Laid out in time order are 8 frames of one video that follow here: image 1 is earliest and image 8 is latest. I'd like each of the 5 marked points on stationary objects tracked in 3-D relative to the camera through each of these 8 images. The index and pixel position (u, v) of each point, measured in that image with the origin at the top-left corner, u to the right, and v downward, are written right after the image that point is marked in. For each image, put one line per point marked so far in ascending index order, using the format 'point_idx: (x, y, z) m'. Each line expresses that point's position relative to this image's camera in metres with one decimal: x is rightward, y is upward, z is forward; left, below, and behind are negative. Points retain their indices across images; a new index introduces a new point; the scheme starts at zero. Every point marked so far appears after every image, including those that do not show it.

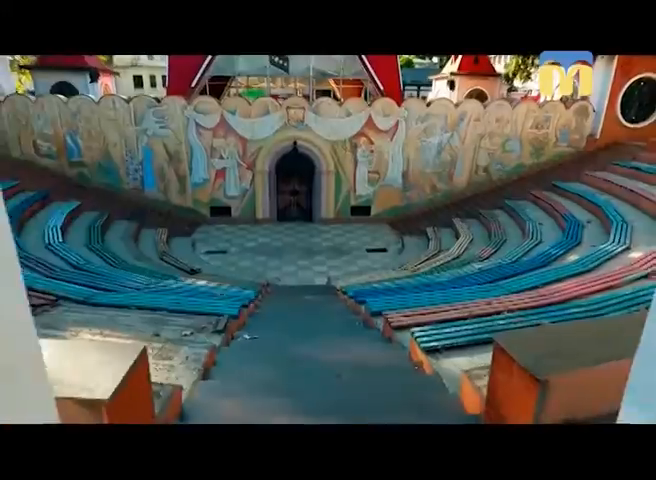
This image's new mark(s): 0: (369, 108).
0: (+0.7, +2.3, +7.0) m
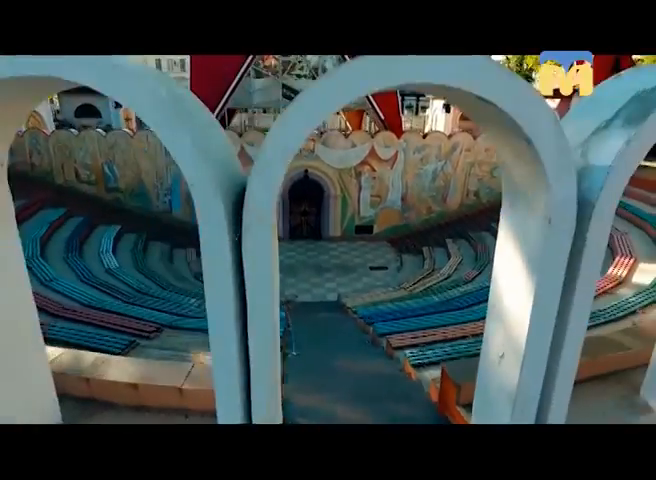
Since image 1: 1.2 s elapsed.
0: (+0.9, +2.0, +7.9) m
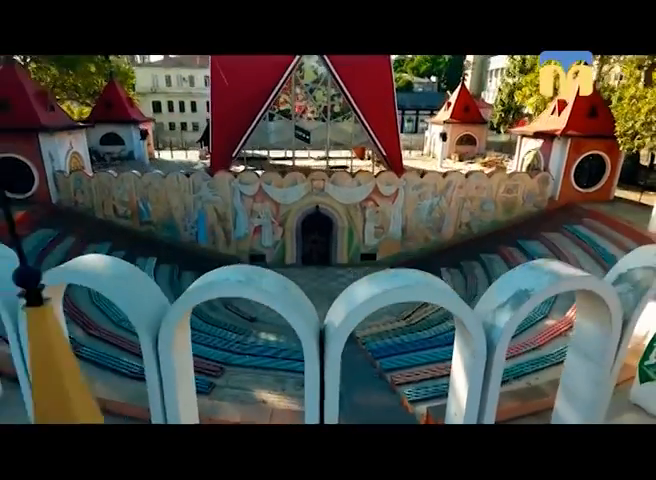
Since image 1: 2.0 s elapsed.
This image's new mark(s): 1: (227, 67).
0: (+1.0, +1.4, +8.9) m
1: (-2.6, +4.6, +10.2) m
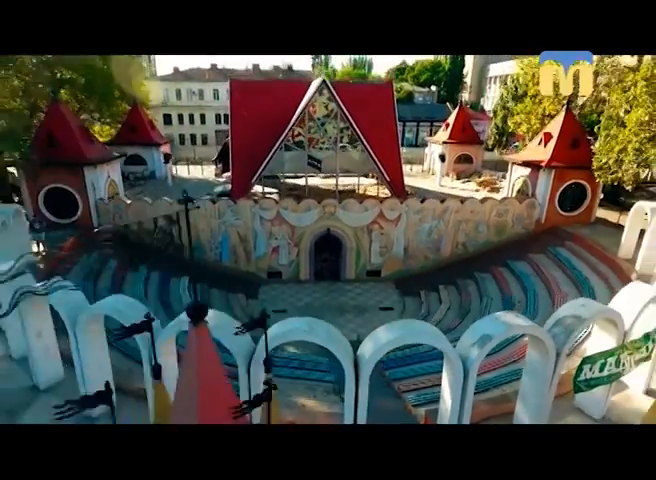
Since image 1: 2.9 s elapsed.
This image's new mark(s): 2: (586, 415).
0: (+1.3, +0.9, +10.0) m
1: (-2.4, +4.1, +11.3) m
2: (+2.9, -2.0, +4.5) m
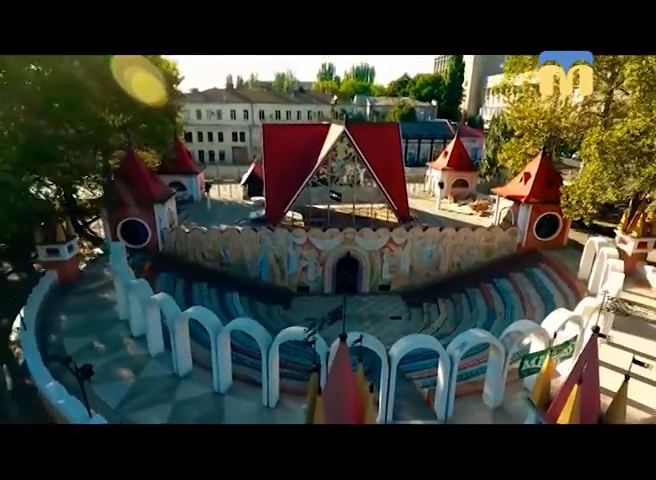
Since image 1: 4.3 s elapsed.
0: (+1.9, +0.2, +12.3) m
1: (-1.7, +3.5, +13.6) m
2: (+3.6, -2.6, +6.8) m
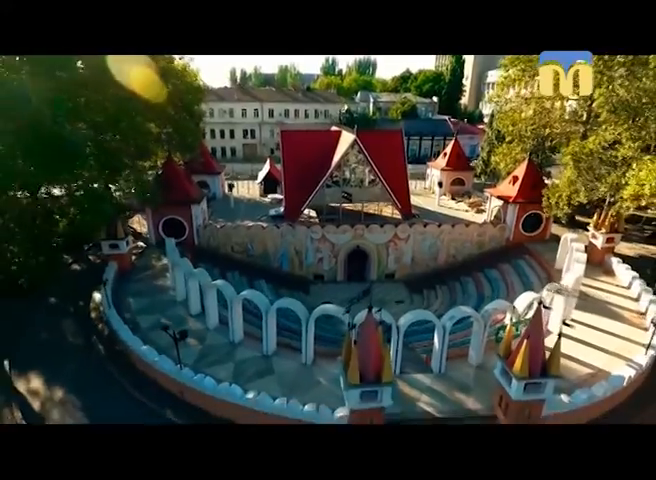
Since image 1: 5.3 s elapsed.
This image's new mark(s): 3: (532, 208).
0: (+2.4, +0.4, +14.1) m
1: (-1.3, +3.7, +15.4) m
2: (+4.0, -2.6, +8.7) m
3: (+7.3, +1.2, +14.3) m
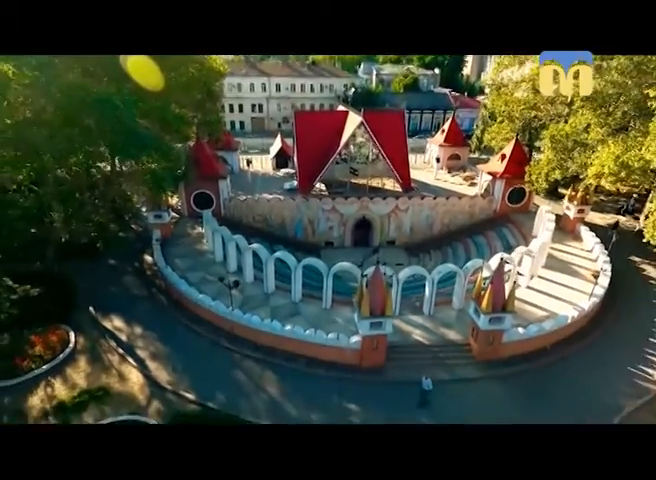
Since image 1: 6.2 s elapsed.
0: (+2.8, +1.6, +16.1) m
1: (-0.9, +4.9, +17.1) m
2: (+4.4, -1.8, +10.9) m
3: (+7.7, +2.4, +16.2) m
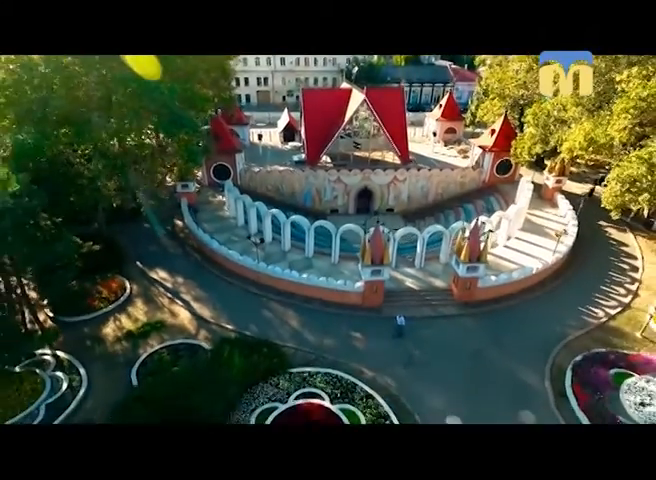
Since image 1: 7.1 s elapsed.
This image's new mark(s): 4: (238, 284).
0: (+3.0, +3.0, +17.9) m
1: (-0.7, +6.5, +18.6) m
2: (+4.6, -0.7, +13.0) m
3: (+7.9, +3.8, +17.9) m
4: (-2.6, -1.3, +11.5) m
